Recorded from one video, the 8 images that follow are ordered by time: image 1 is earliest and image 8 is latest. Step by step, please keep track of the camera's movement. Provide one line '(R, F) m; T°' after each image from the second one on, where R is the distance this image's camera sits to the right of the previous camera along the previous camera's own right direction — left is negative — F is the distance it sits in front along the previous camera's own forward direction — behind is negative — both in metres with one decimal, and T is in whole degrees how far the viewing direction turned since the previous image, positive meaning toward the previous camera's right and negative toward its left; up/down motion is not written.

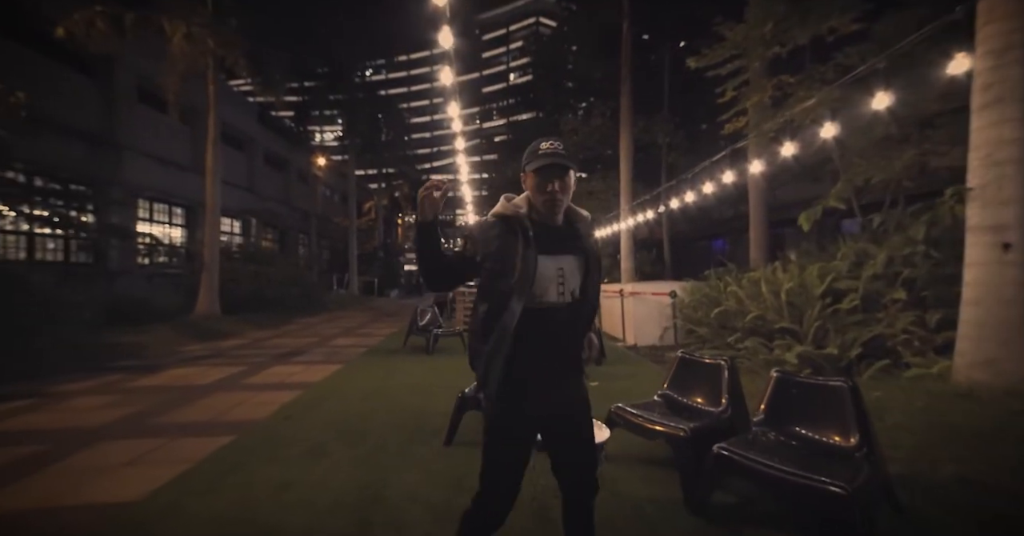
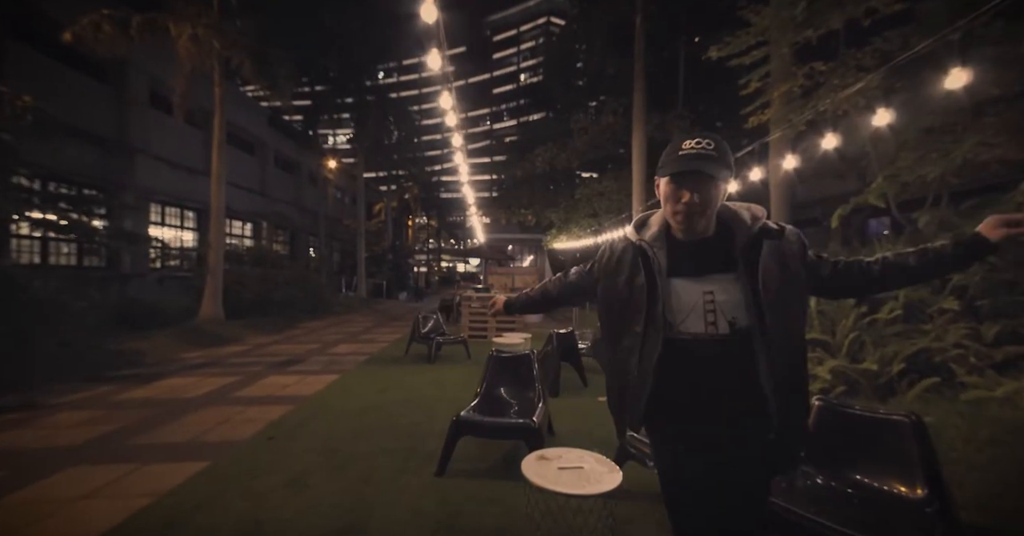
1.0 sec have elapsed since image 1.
(+0.1, +0.5) m; -1°
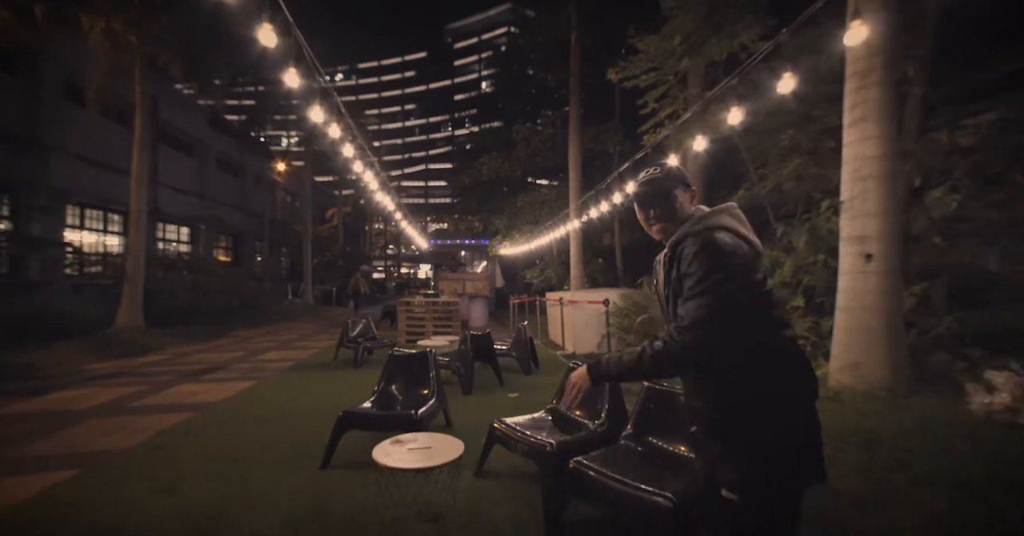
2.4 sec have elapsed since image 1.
(+0.7, -0.4) m; +5°
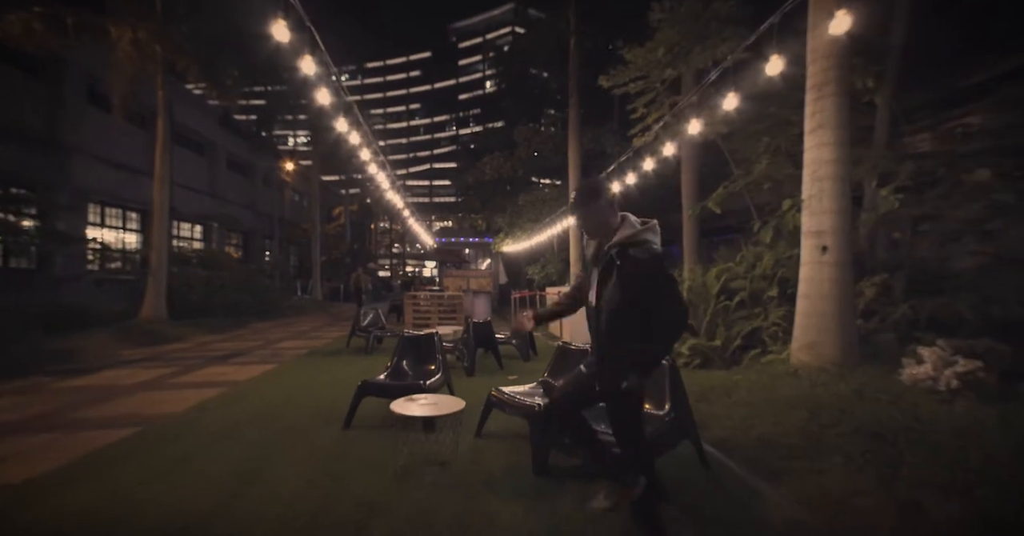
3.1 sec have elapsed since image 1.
(+0.1, -0.6) m; -1°
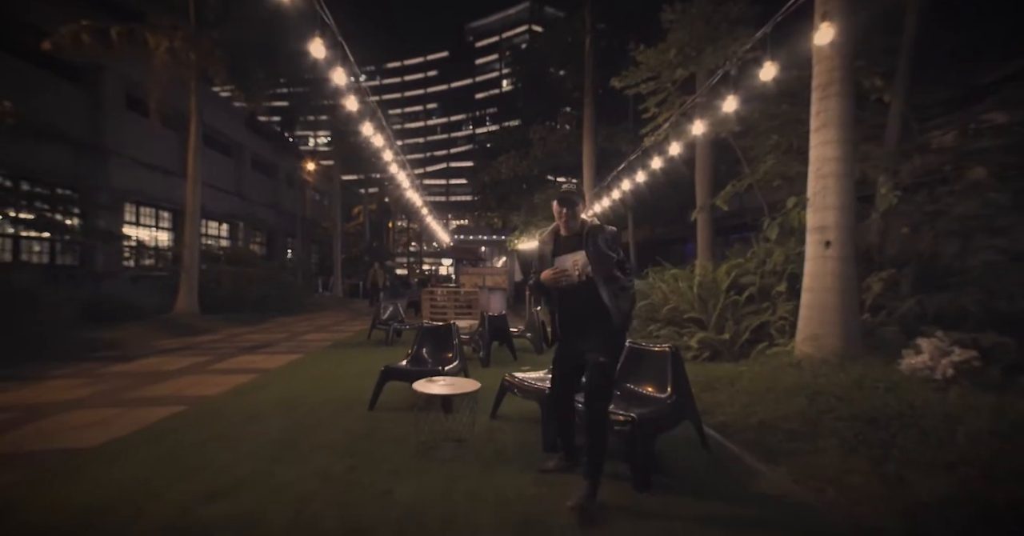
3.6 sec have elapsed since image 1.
(0.0, -0.3) m; -2°
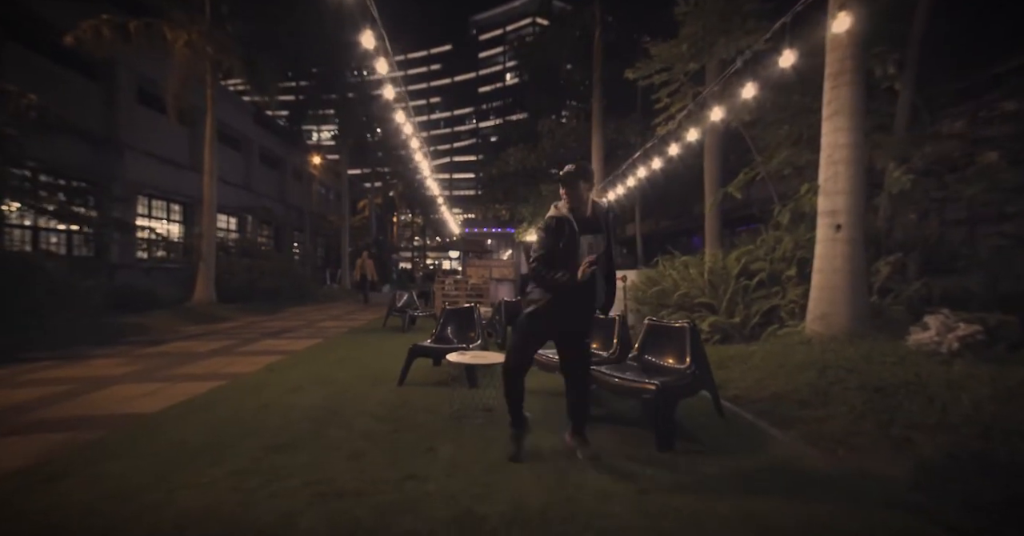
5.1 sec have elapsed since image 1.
(-0.2, -0.2) m; 0°
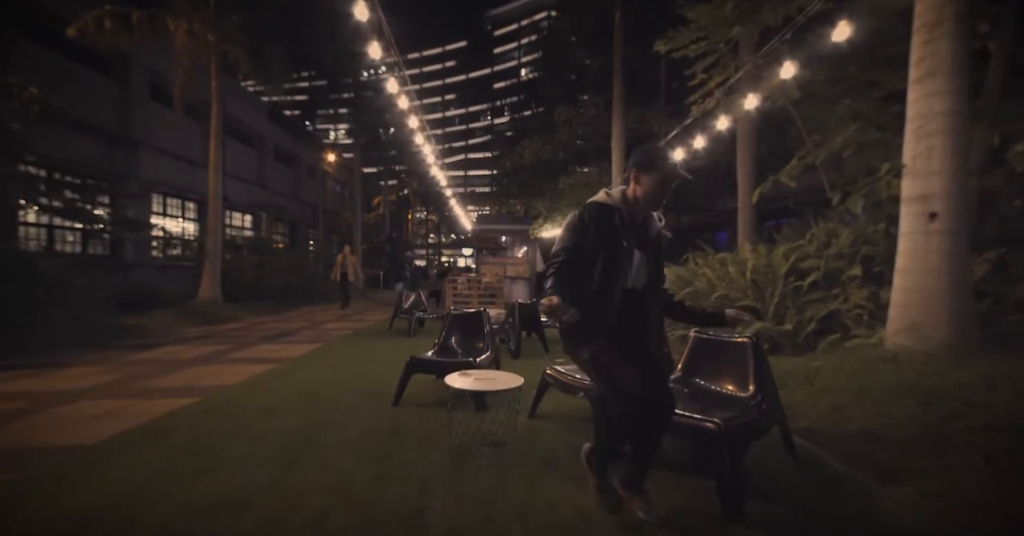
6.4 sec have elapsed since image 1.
(0.0, +0.9) m; -2°
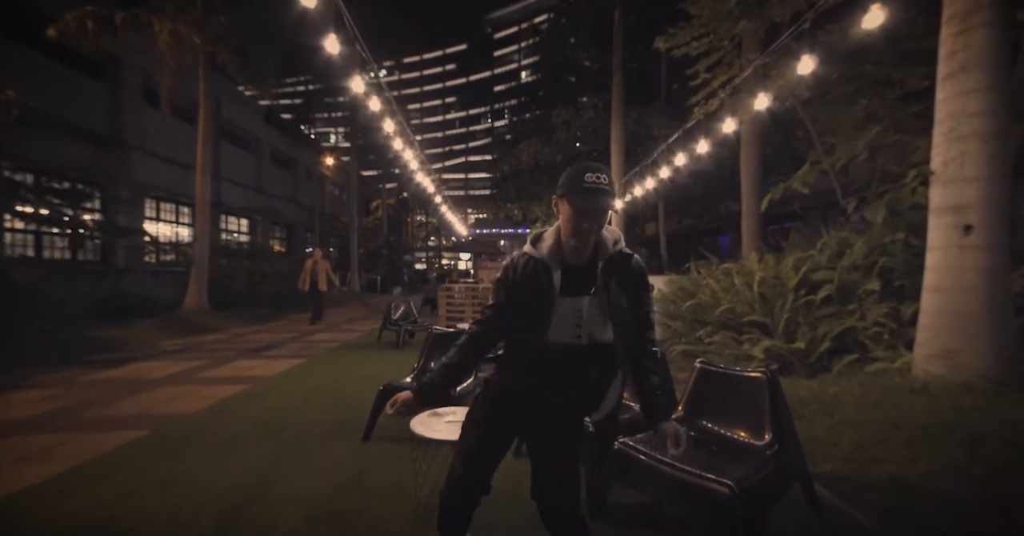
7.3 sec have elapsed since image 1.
(+0.1, +0.5) m; 0°
